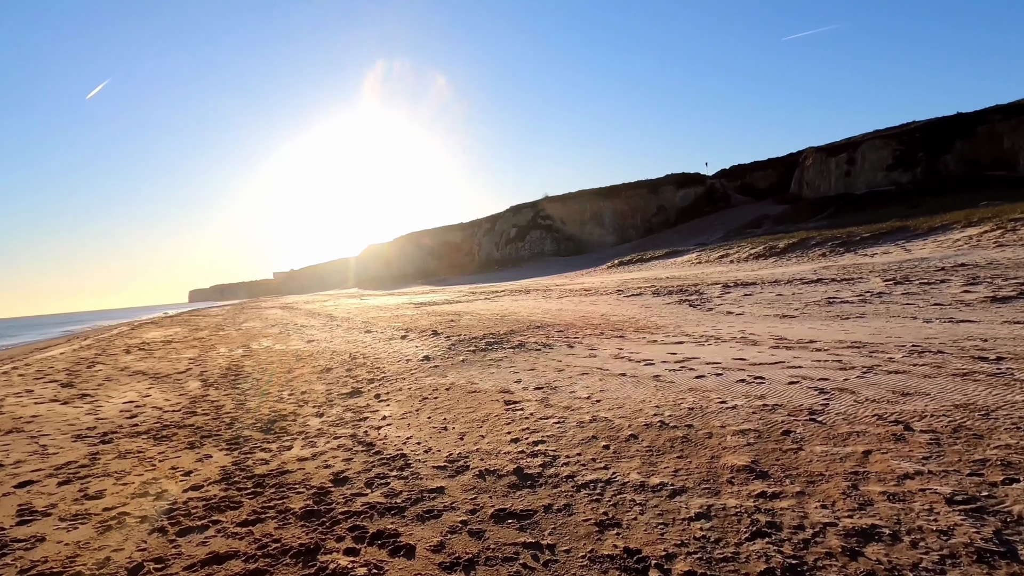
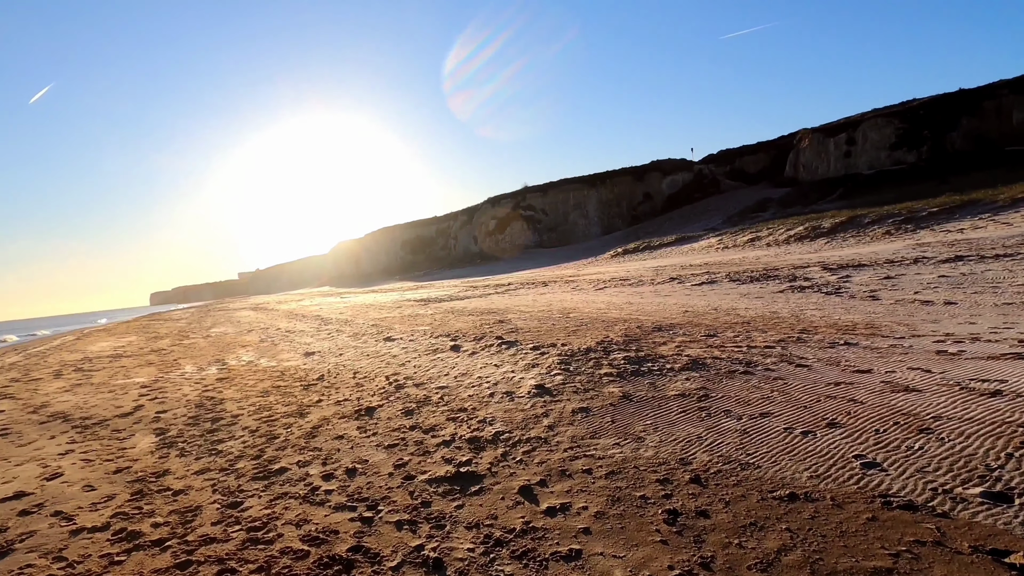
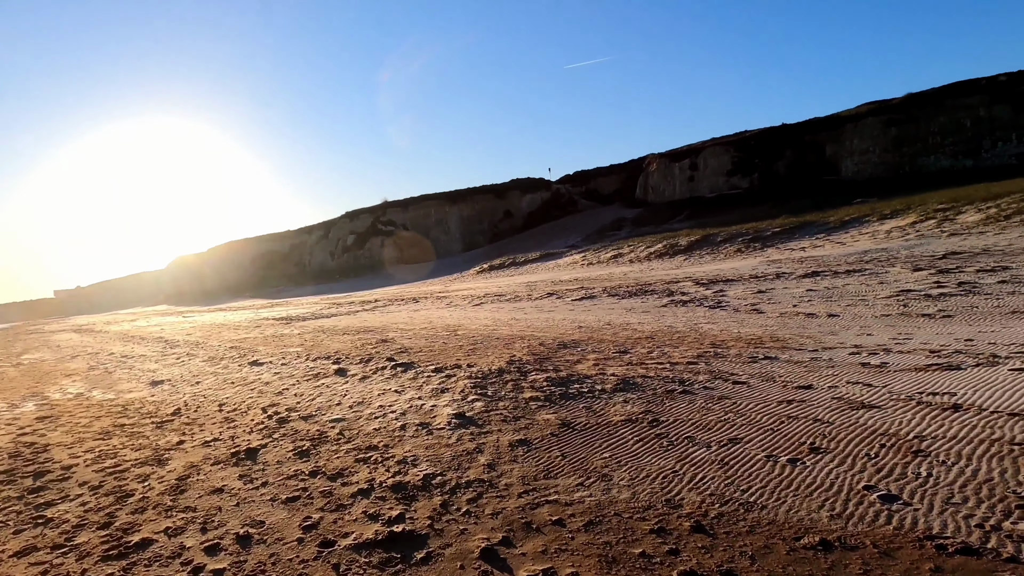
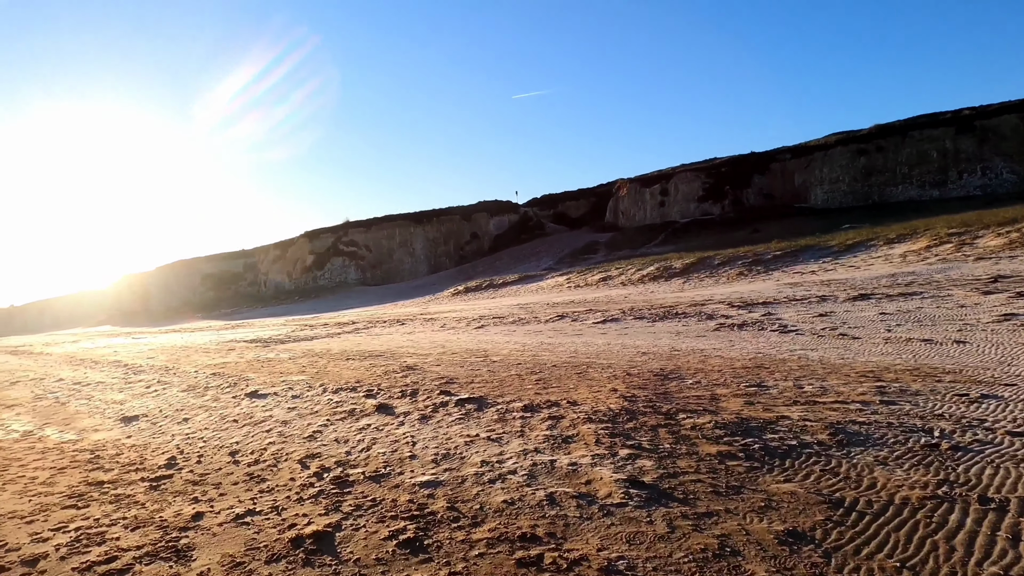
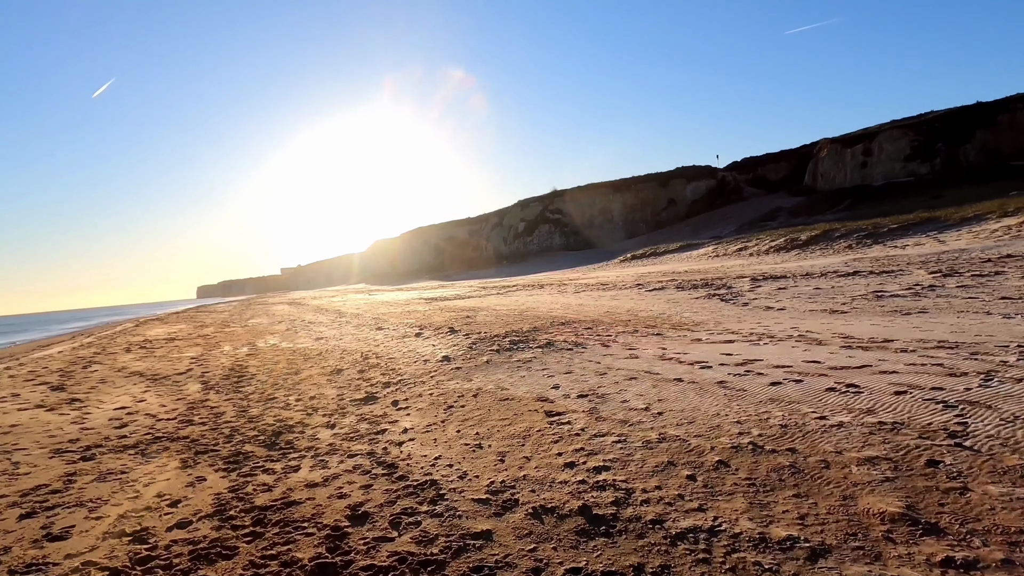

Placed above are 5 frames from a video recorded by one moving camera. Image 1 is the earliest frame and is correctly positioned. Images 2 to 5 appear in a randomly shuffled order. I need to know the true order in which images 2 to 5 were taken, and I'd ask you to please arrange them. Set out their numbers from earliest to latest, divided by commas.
5, 2, 3, 4
